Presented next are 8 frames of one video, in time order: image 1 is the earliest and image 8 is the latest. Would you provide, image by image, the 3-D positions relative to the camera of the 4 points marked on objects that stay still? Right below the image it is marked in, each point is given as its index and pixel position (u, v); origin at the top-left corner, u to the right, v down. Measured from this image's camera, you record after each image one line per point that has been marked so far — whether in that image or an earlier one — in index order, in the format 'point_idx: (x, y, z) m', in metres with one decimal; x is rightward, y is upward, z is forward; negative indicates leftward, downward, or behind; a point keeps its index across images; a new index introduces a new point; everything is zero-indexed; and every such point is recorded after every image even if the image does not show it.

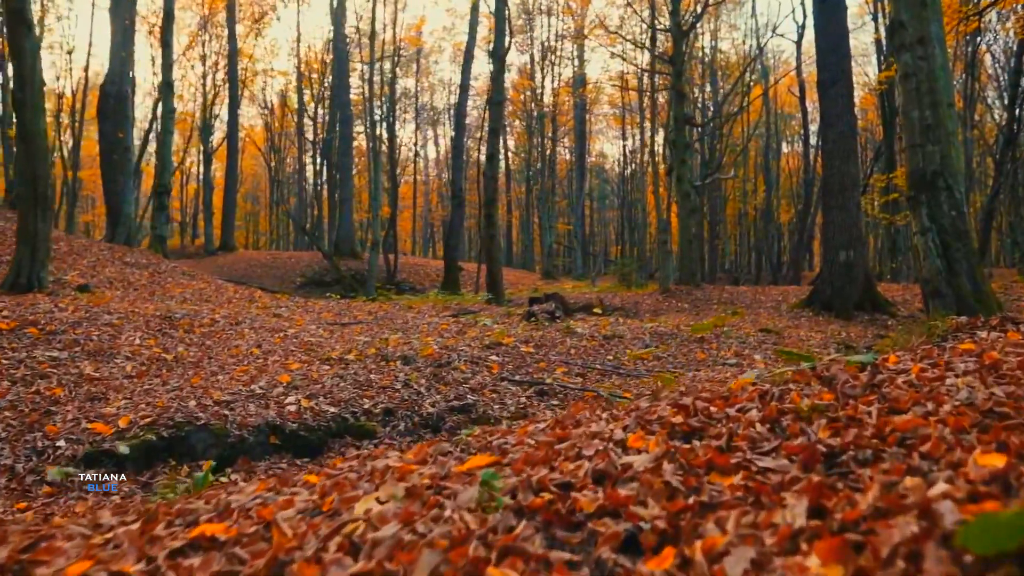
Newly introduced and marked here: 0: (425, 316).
0: (-1.5, -0.5, +11.8) m
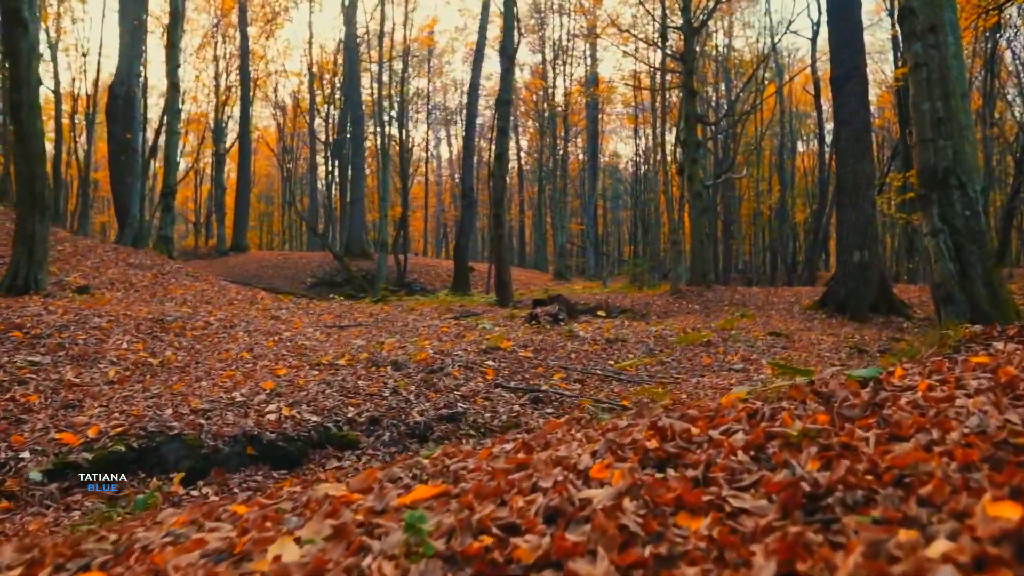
0: (-1.4, -0.5, +11.6) m
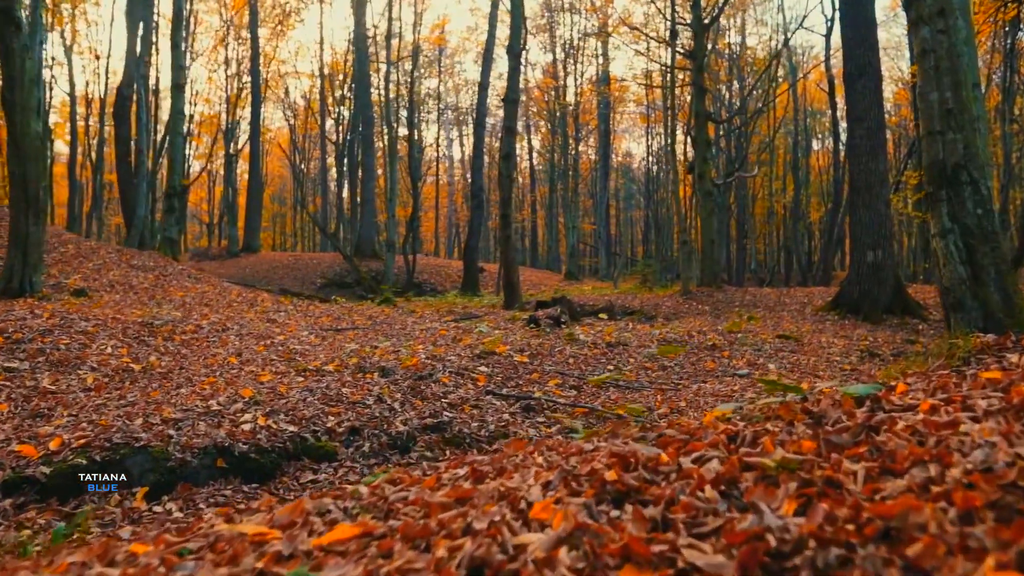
0: (-1.4, -0.5, +11.4) m
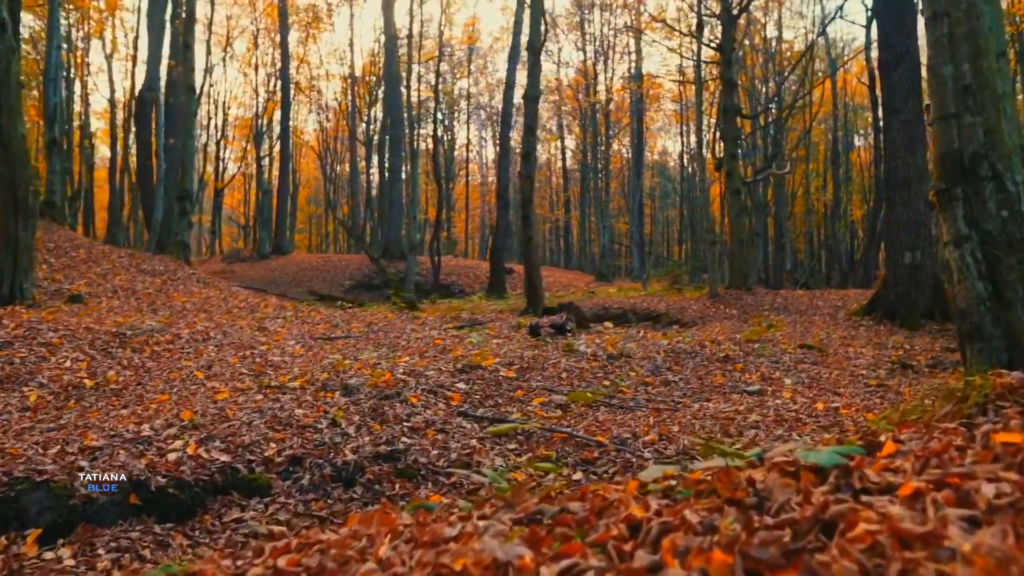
0: (-1.3, -0.6, +10.9) m
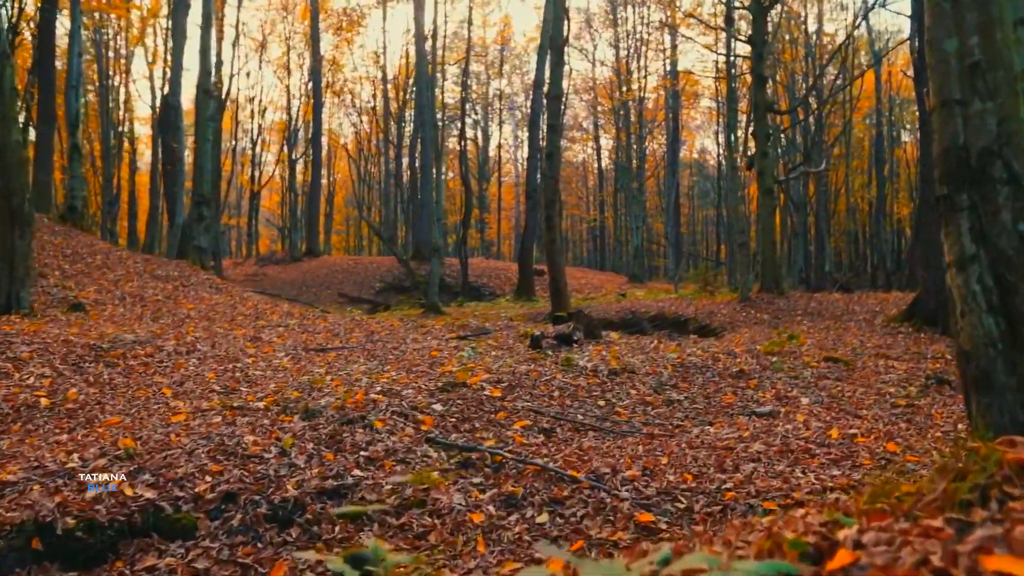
0: (-1.2, -0.7, +10.4) m
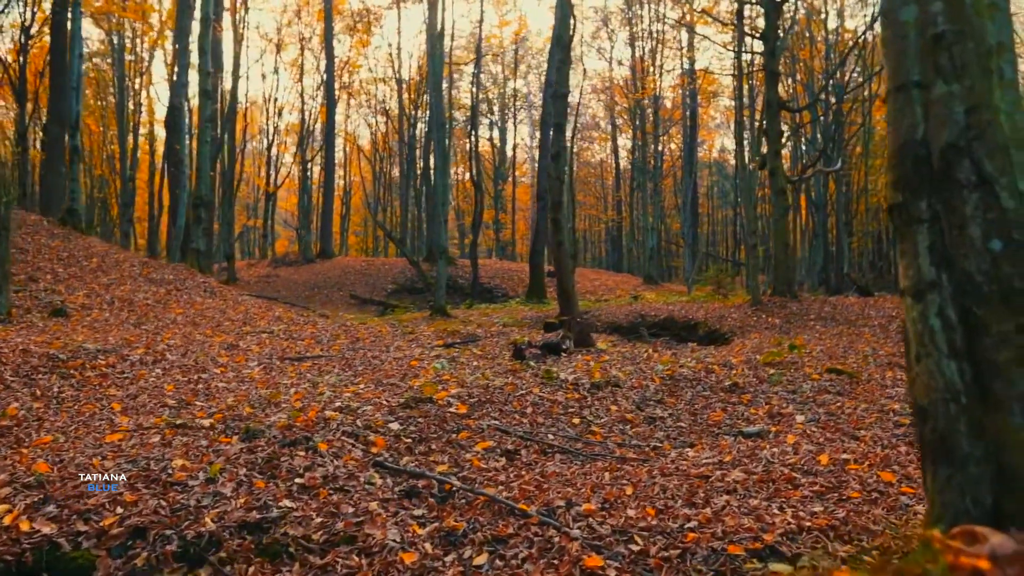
0: (-1.4, -0.8, +10.0) m
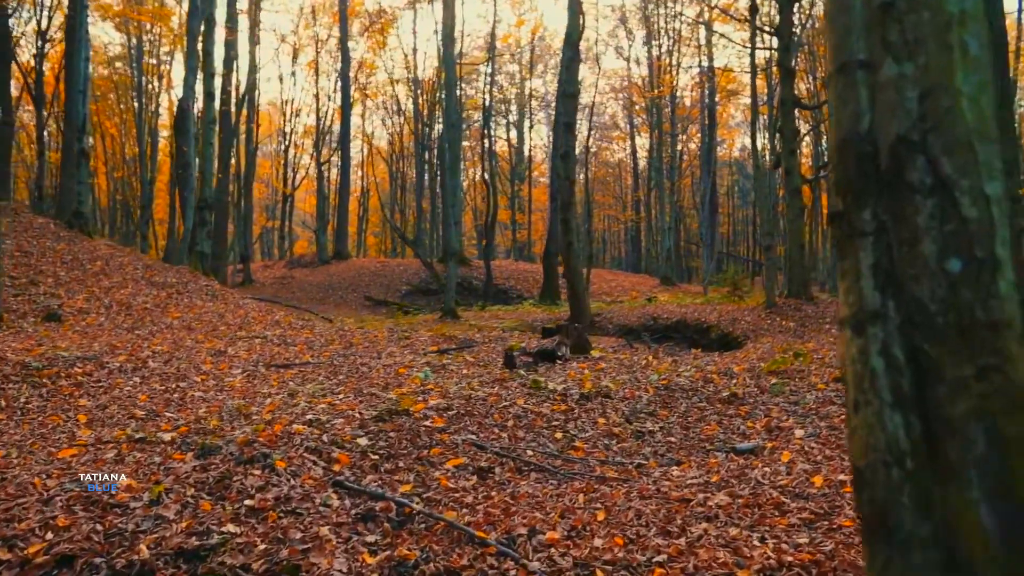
0: (-1.5, -0.9, +9.8) m
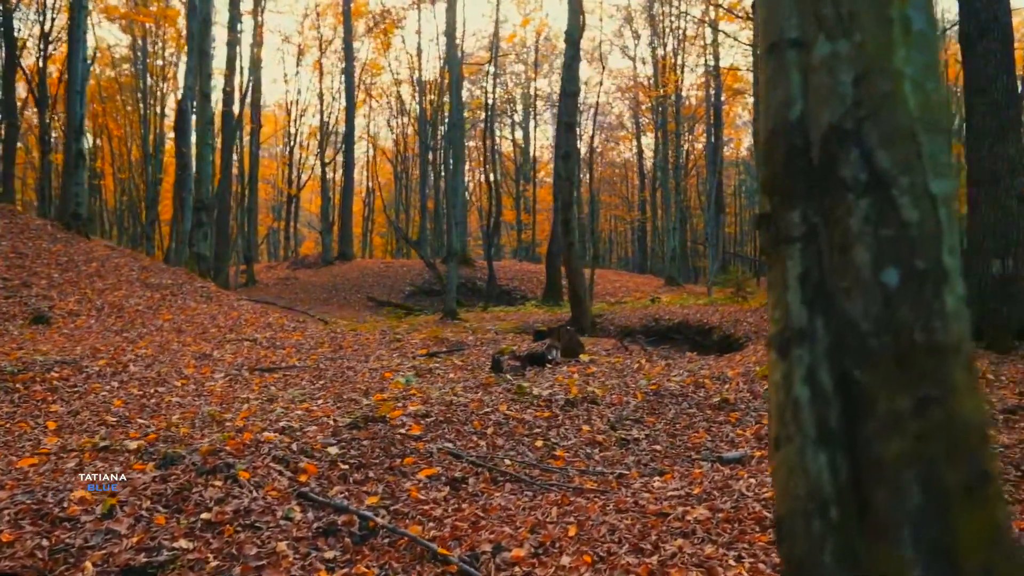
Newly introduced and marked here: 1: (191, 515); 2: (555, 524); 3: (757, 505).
0: (-1.6, -0.9, +9.6) m
1: (-1.8, -1.3, +4.0) m
2: (+0.3, -1.4, +4.1) m
3: (+1.5, -1.3, +4.3) m
